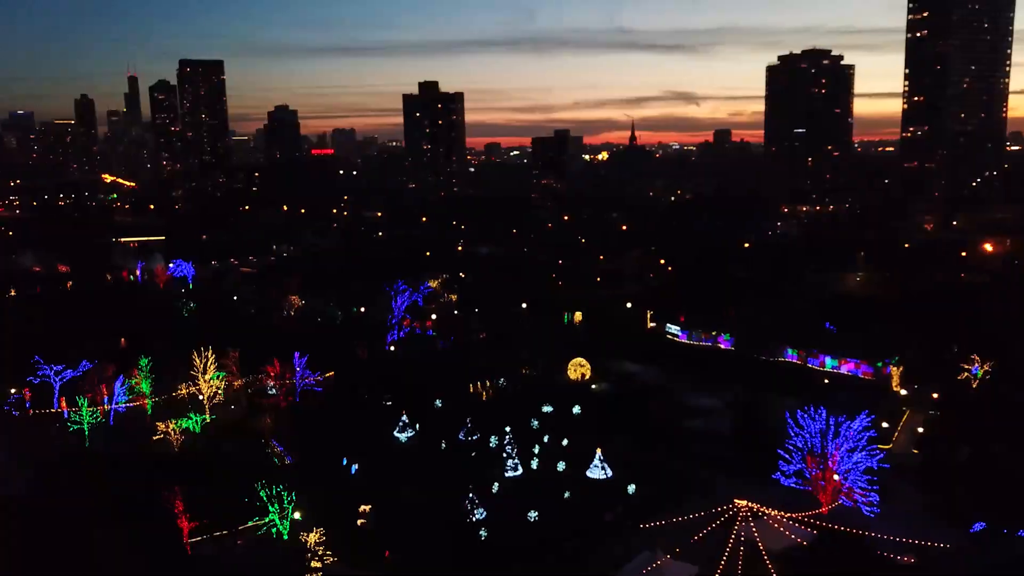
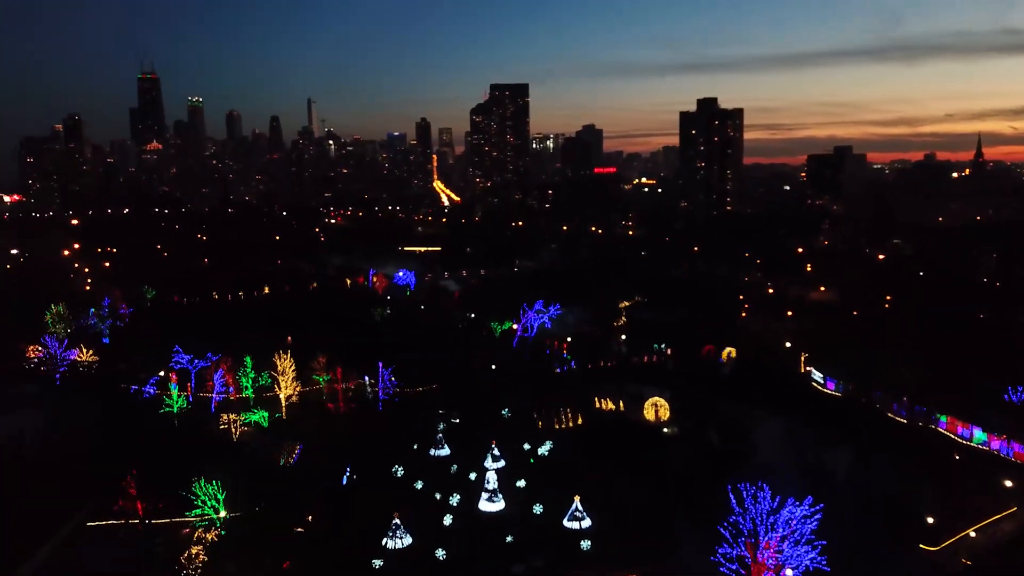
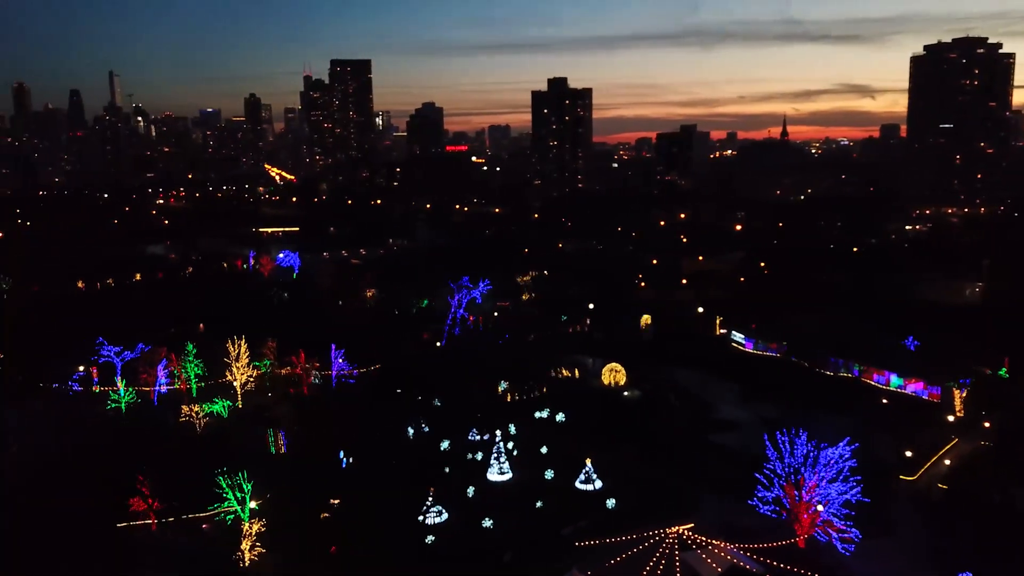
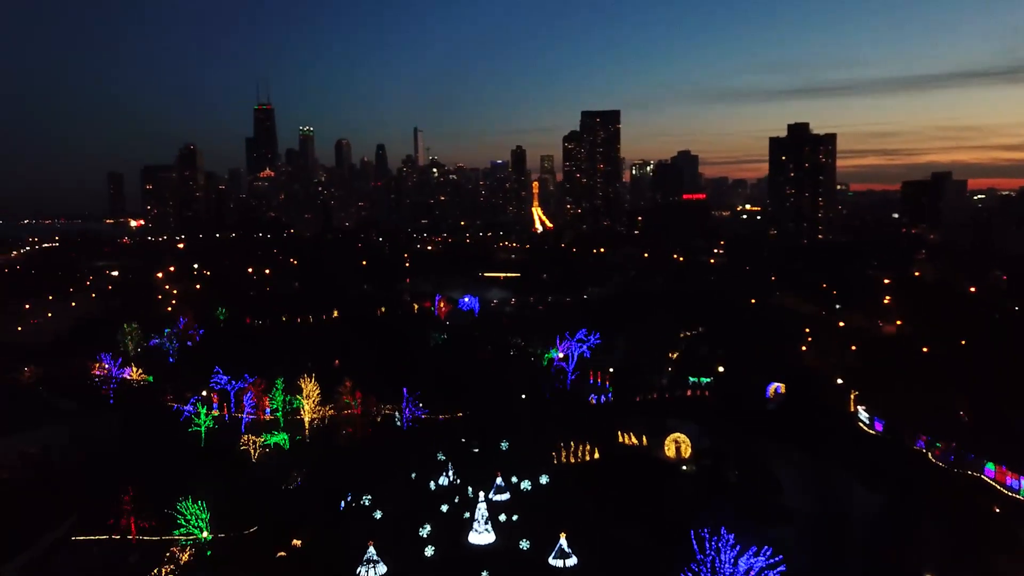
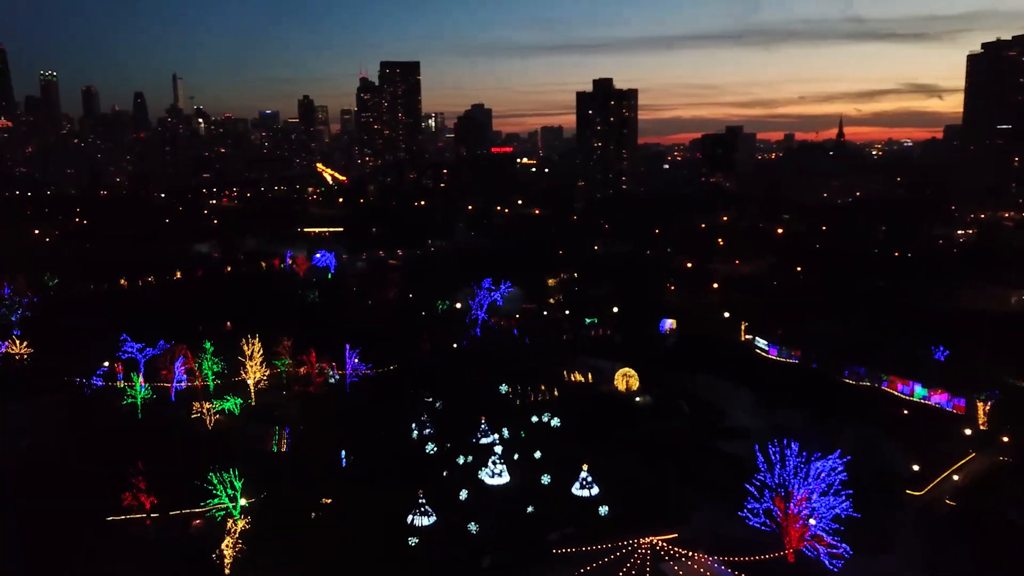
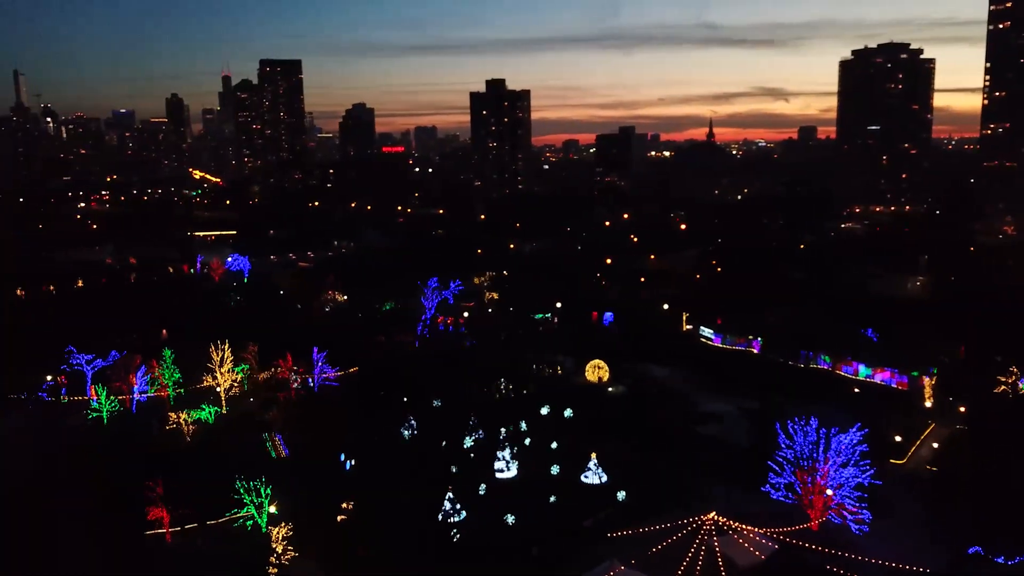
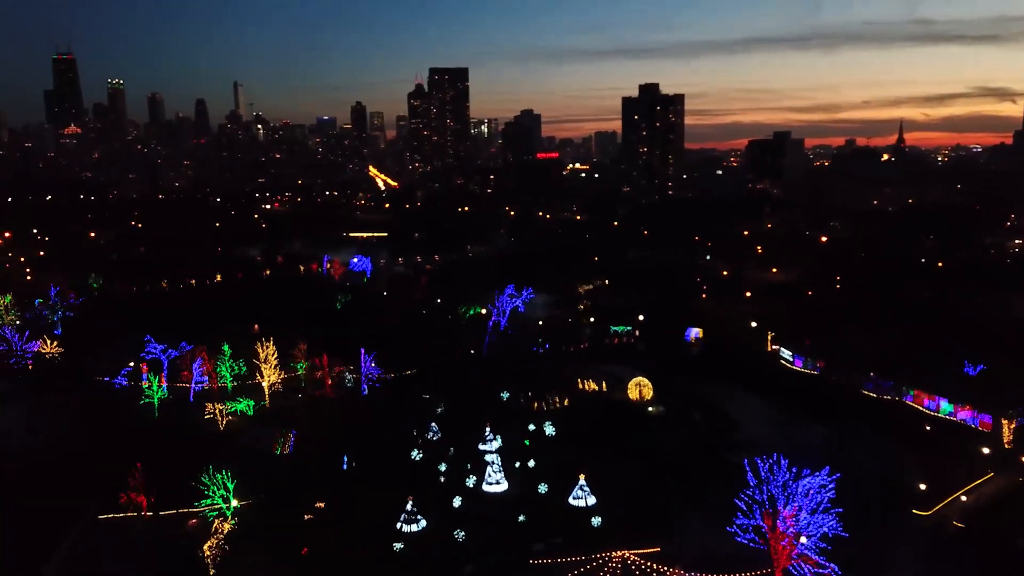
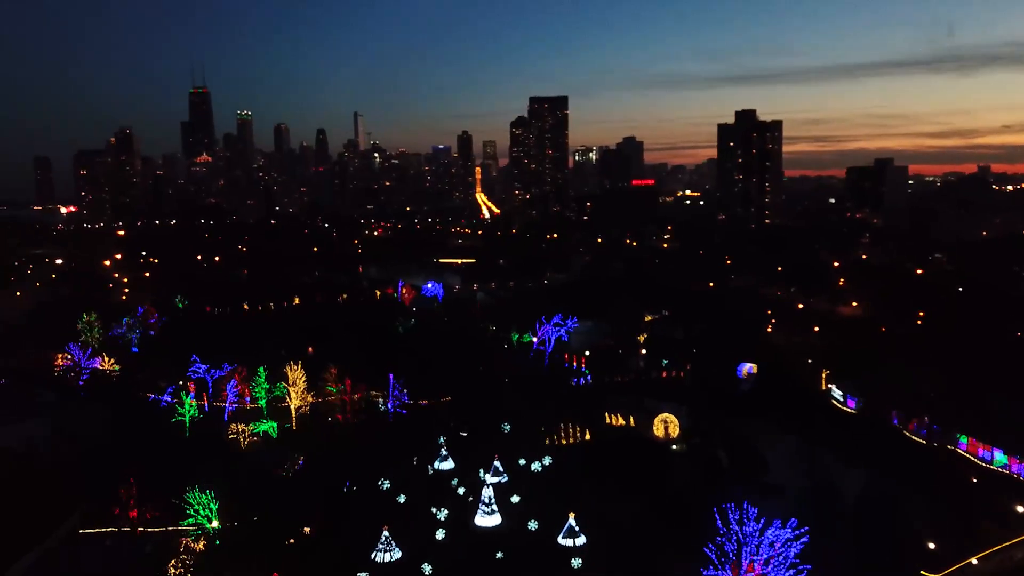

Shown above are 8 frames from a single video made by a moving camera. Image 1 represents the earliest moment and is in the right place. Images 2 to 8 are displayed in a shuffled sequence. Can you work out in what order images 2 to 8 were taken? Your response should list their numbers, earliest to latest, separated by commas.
6, 3, 5, 7, 2, 8, 4
